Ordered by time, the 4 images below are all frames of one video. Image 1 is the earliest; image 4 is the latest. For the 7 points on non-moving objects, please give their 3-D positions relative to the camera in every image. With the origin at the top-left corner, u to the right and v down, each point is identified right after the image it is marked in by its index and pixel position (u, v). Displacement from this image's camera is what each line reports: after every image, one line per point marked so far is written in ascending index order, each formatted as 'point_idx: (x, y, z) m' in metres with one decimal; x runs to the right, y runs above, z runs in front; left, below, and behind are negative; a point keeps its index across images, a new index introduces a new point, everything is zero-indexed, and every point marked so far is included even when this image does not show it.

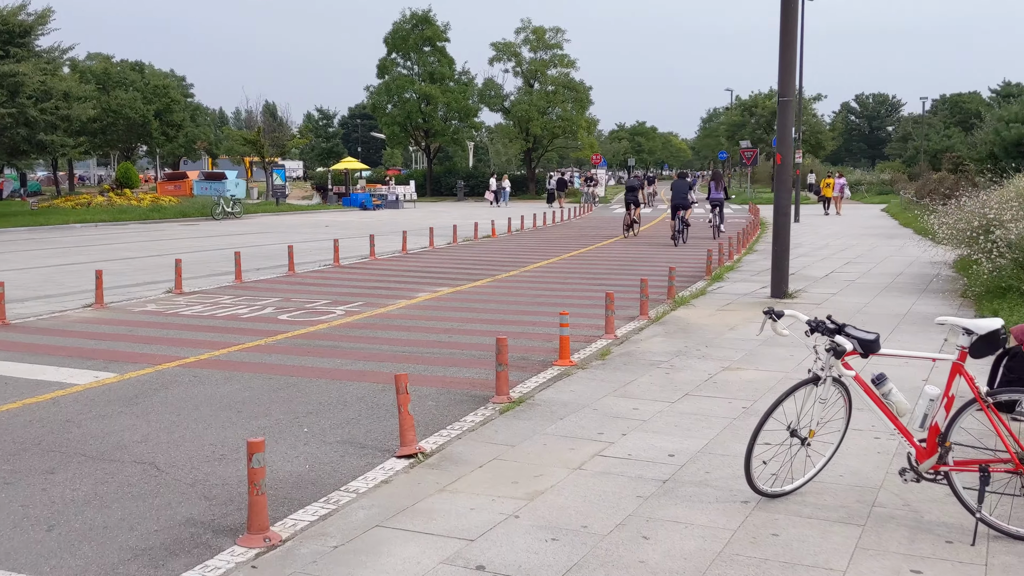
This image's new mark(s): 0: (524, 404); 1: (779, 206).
0: (+0.1, -0.8, +7.0) m
1: (+3.3, +1.0, +12.7) m
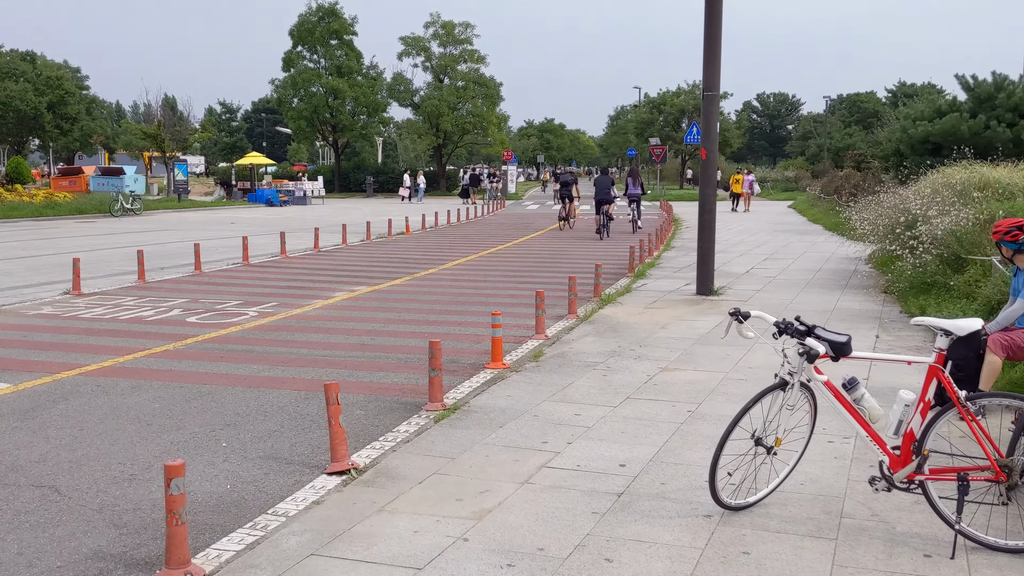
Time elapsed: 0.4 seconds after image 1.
0: (-0.3, -0.8, +6.6) m
1: (+2.3, +1.0, +12.5) m
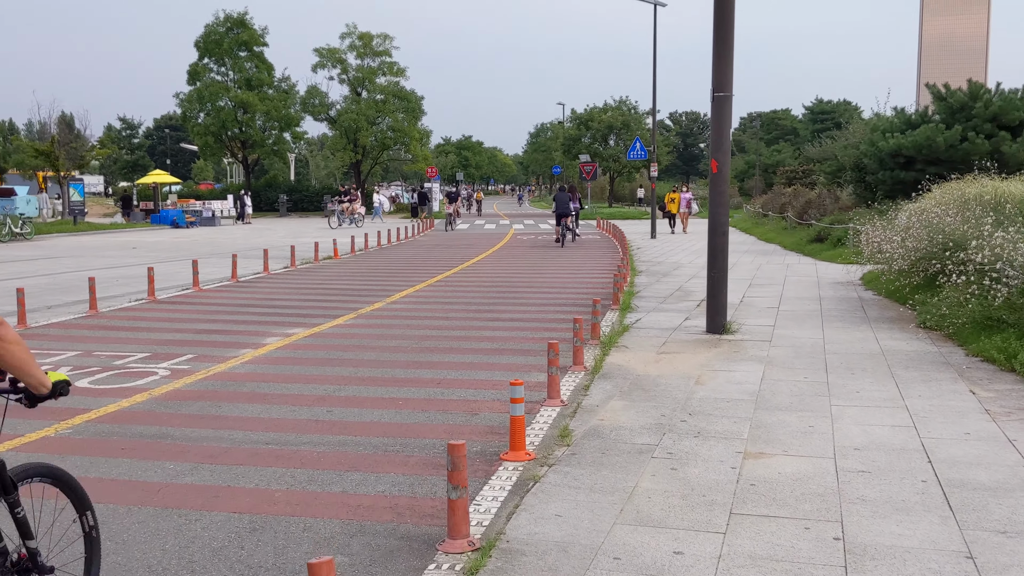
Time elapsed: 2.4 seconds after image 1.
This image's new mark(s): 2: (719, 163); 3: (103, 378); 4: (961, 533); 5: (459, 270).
0: (-0.1, -1.1, +4.3) m
1: (+2.1, +0.7, +10.5) m
2: (+2.1, +1.3, +10.4) m
3: (-3.4, -0.7, +8.6) m
4: (+2.0, -1.1, +4.6) m
5: (-1.0, +0.3, +18.9) m
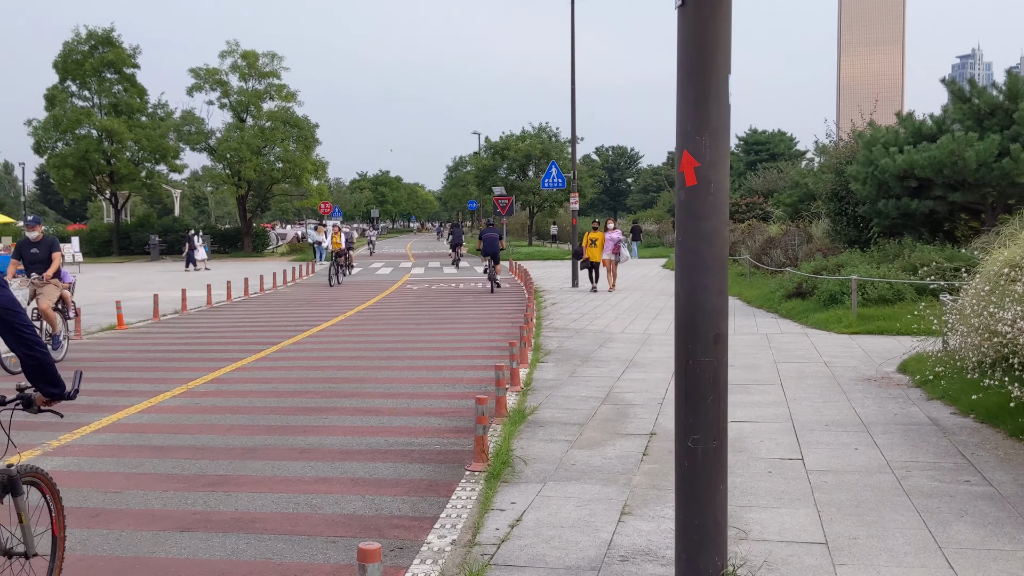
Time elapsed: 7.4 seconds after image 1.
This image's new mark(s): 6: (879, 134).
0: (-1.0, -1.7, -2.3) m
1: (+0.7, -0.1, +4.0) m
2: (+0.7, +0.5, +4.0) m
3: (-4.6, -1.5, +1.8) m
4: (+1.0, -1.6, -2.0) m
5: (-2.9, -0.8, +12.3) m
6: (+5.9, +2.5, +16.8) m
